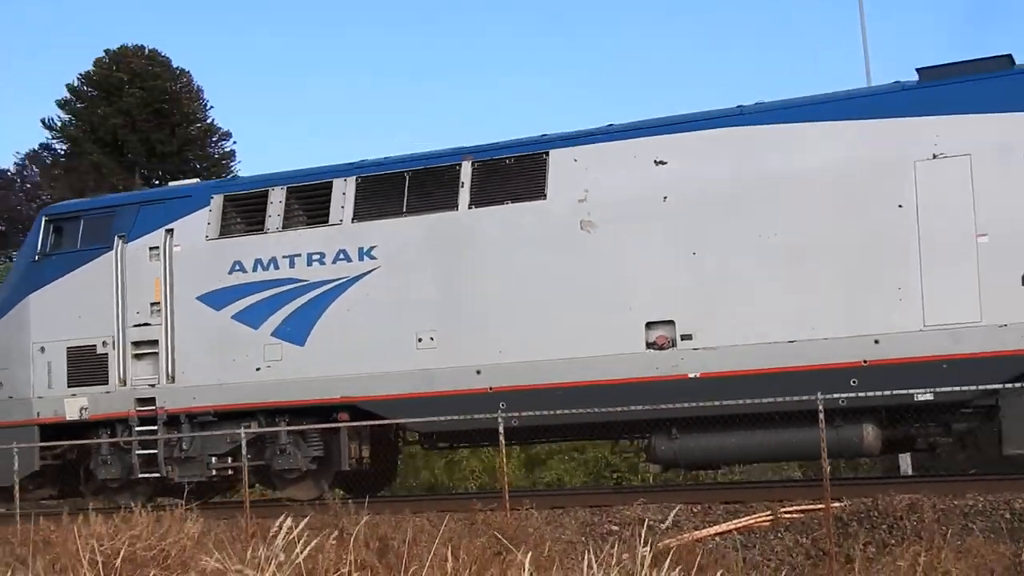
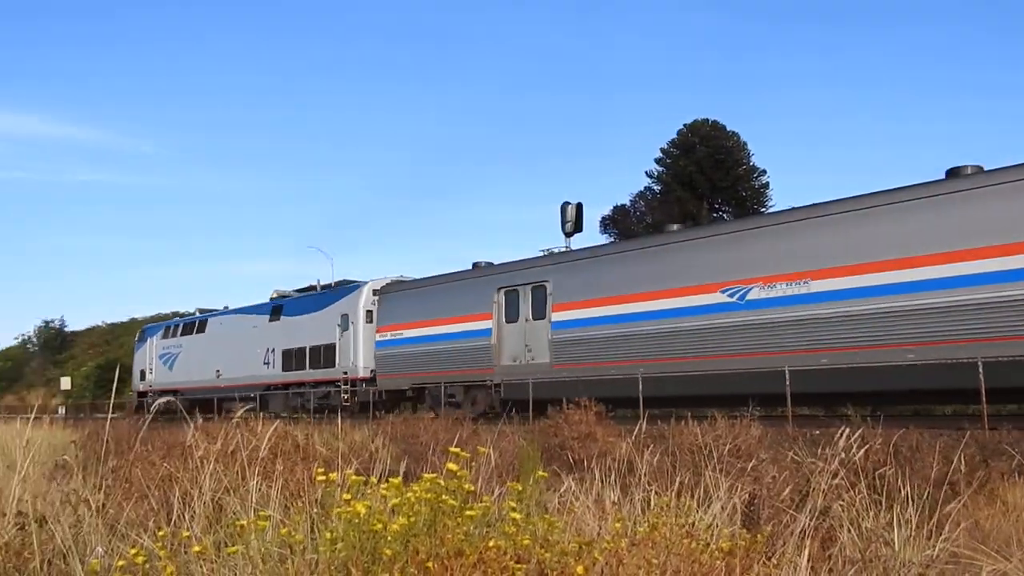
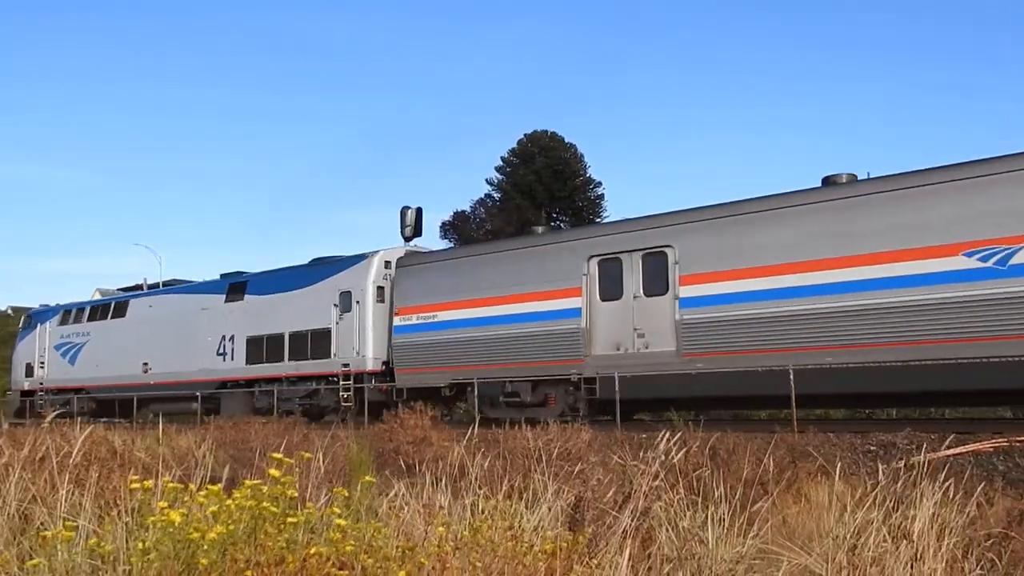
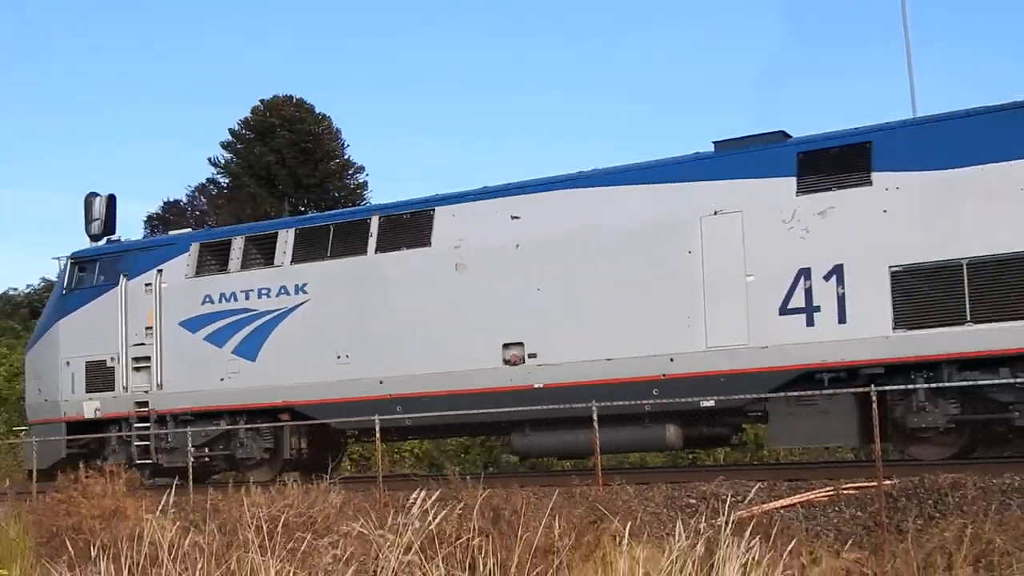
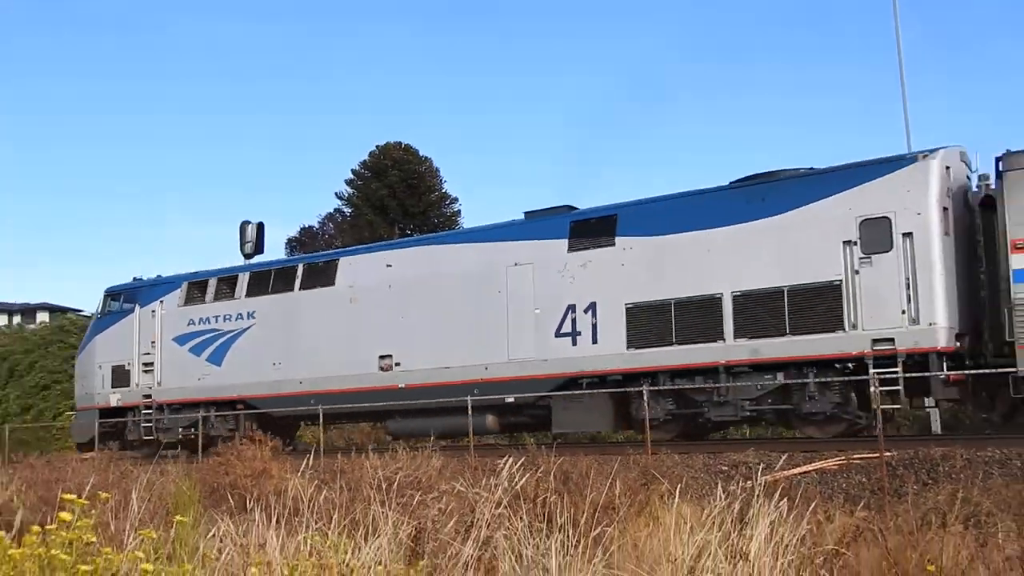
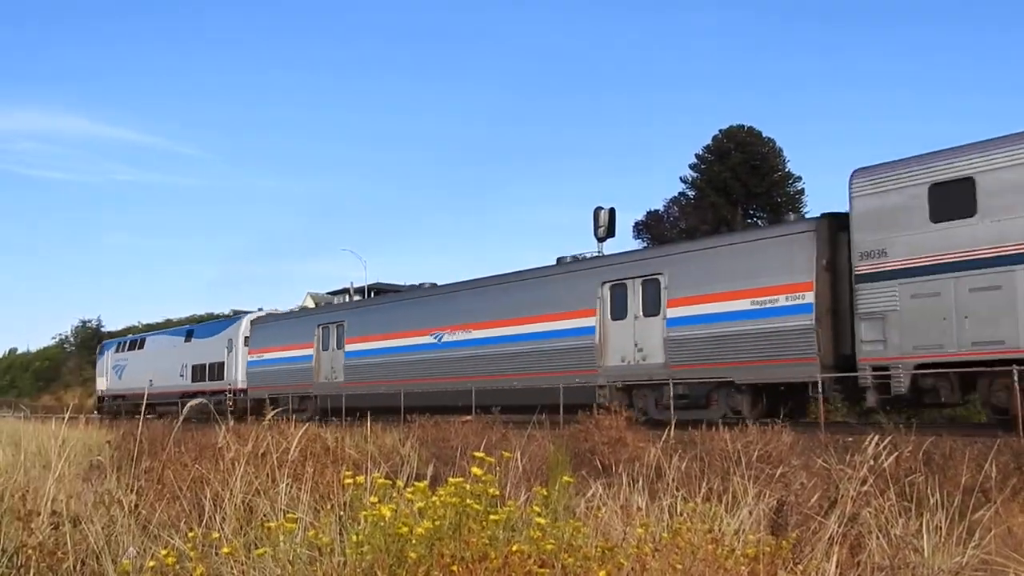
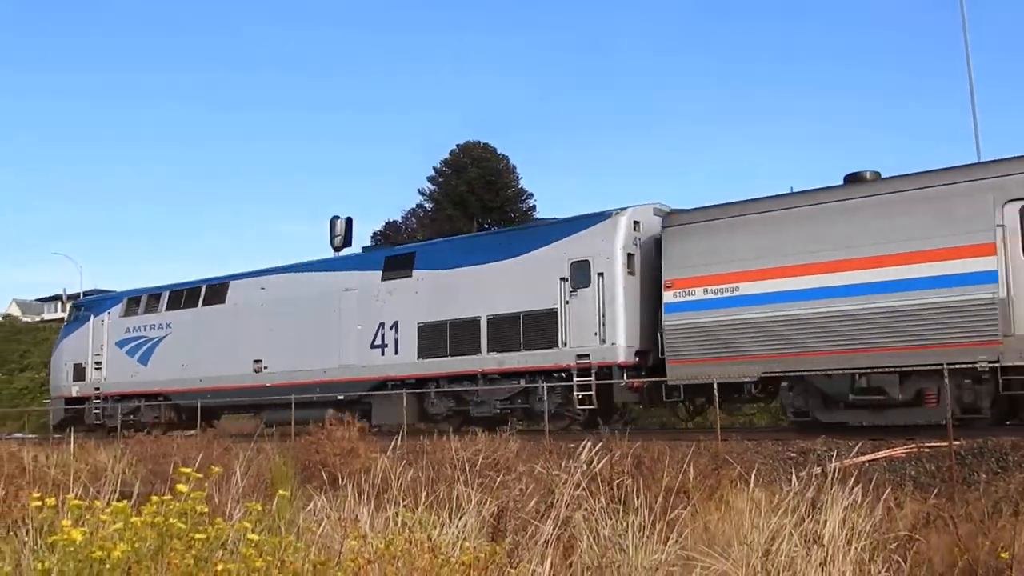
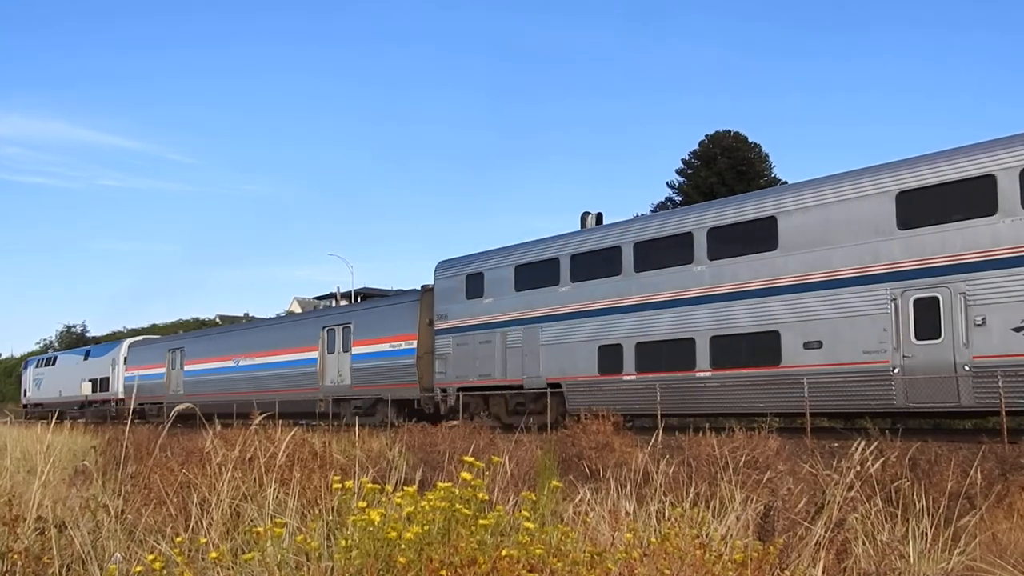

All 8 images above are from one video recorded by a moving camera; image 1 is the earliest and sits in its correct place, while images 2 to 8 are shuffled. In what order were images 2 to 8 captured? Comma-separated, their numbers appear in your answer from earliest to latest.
4, 5, 7, 3, 2, 6, 8
